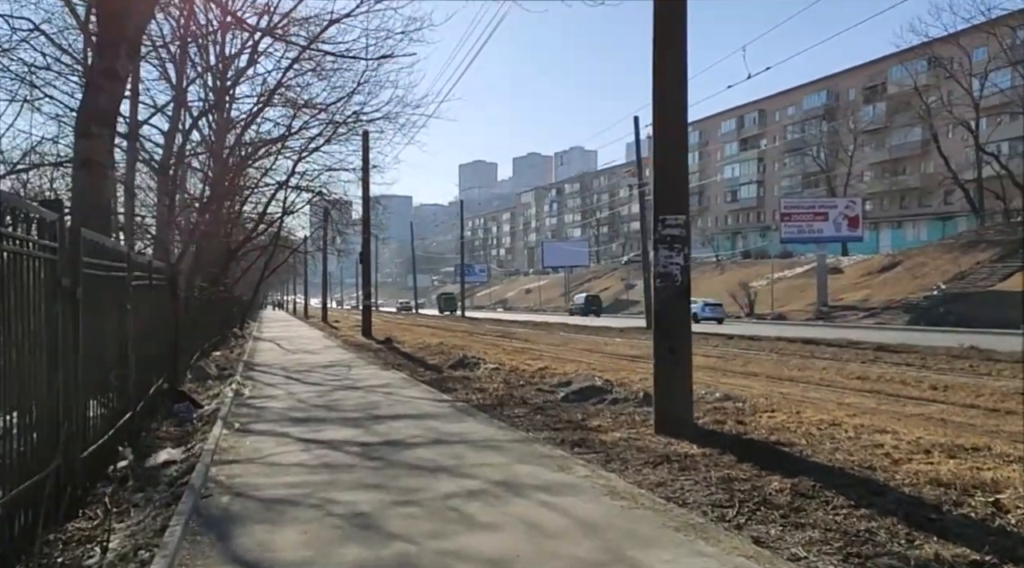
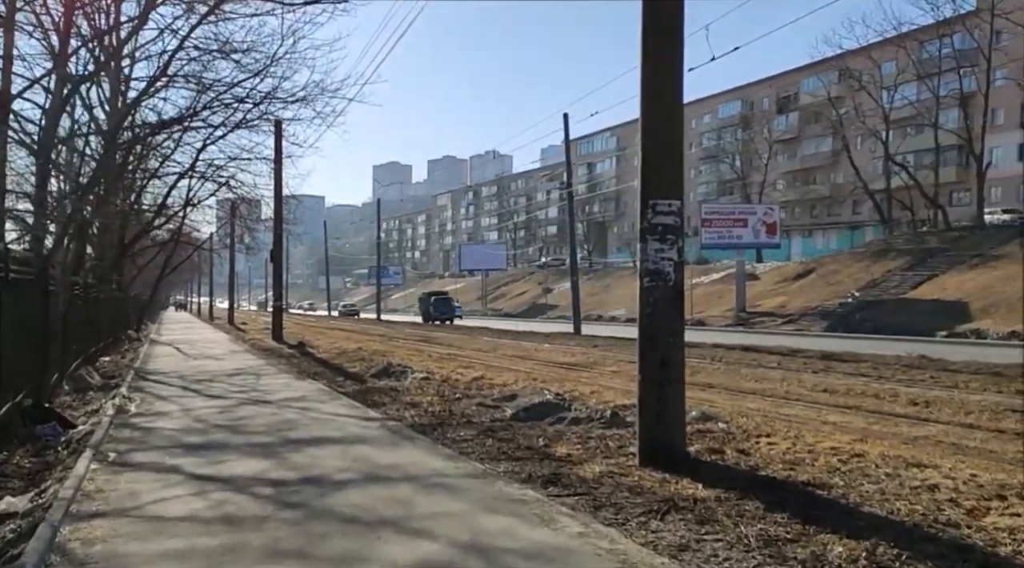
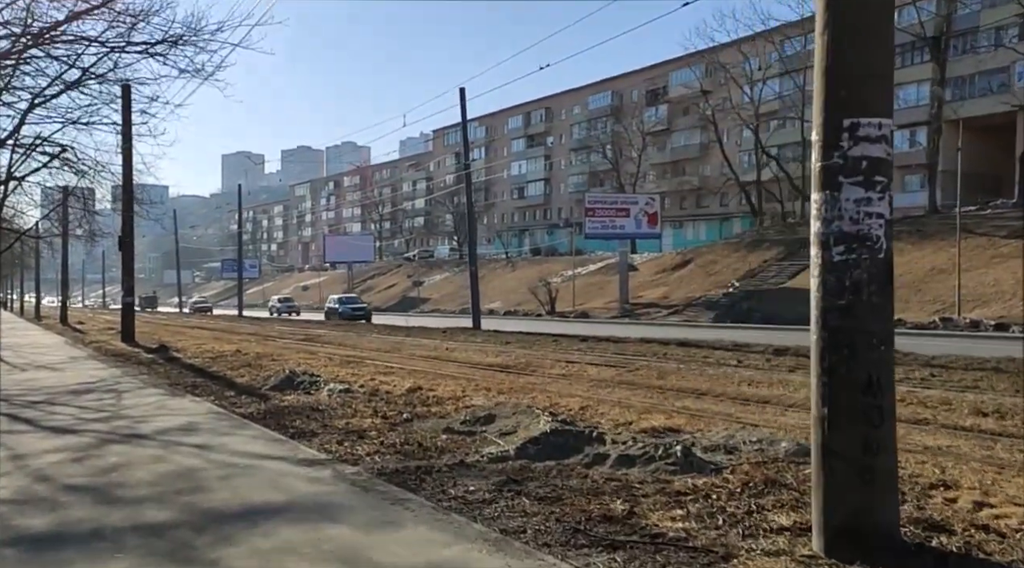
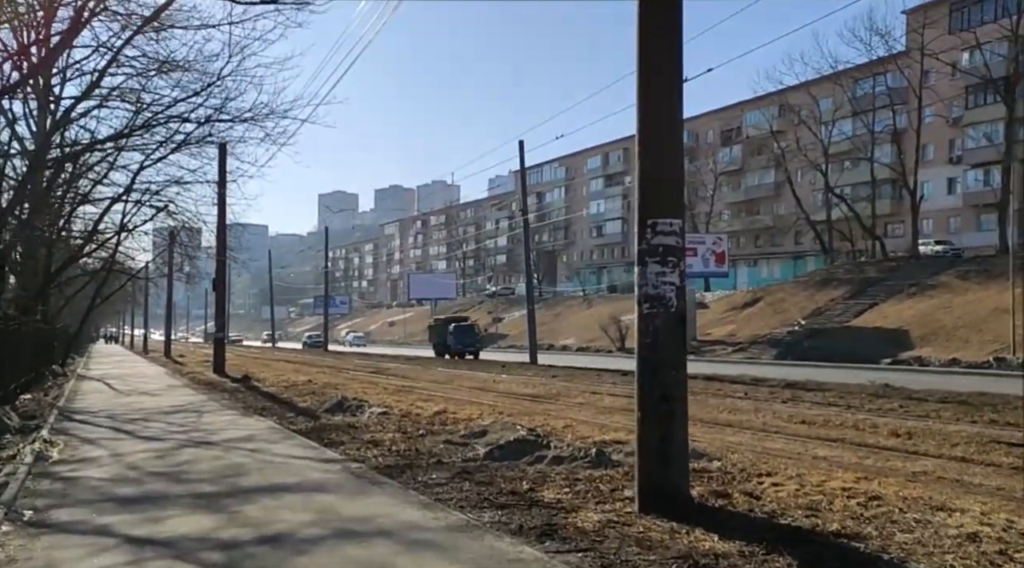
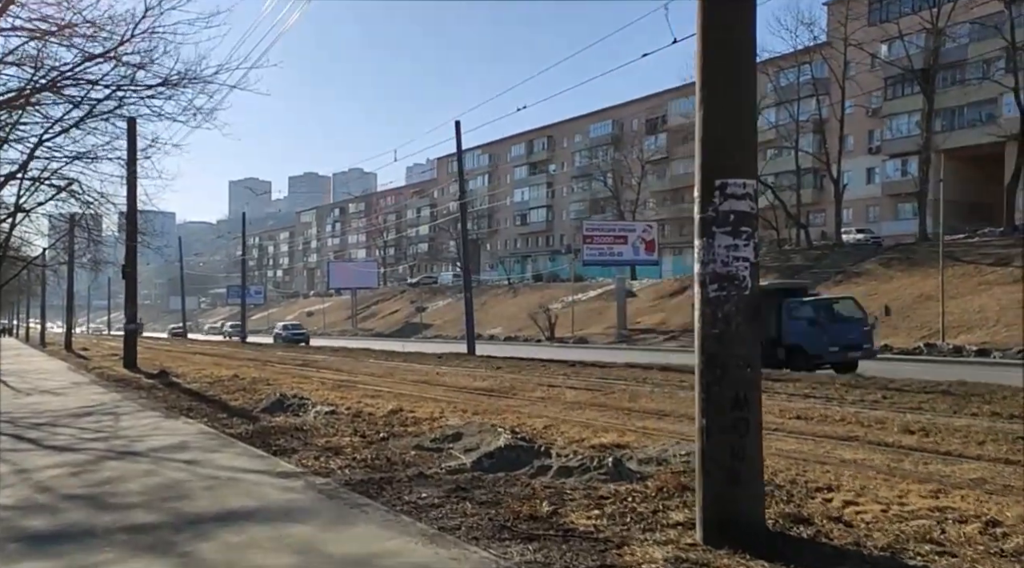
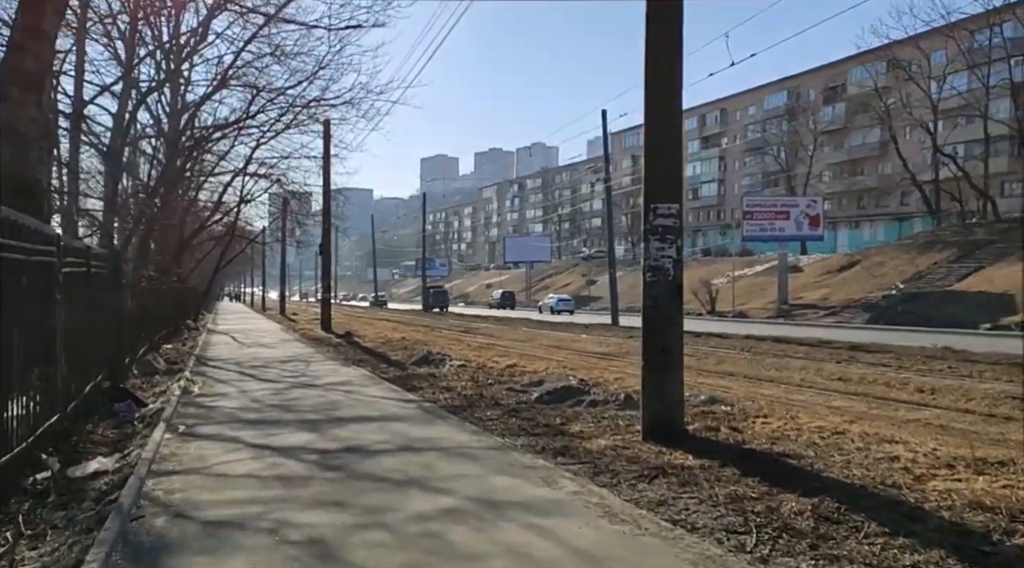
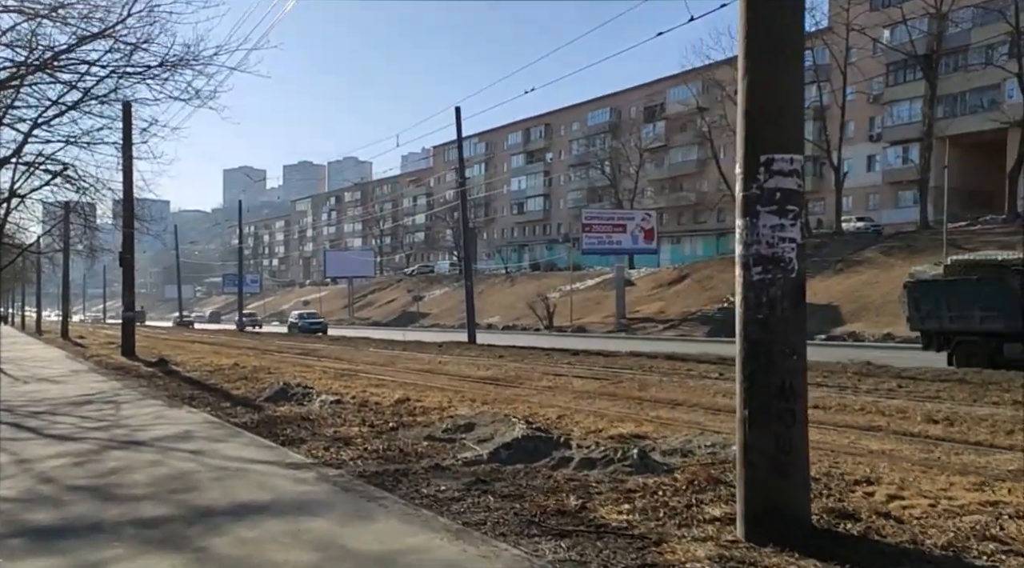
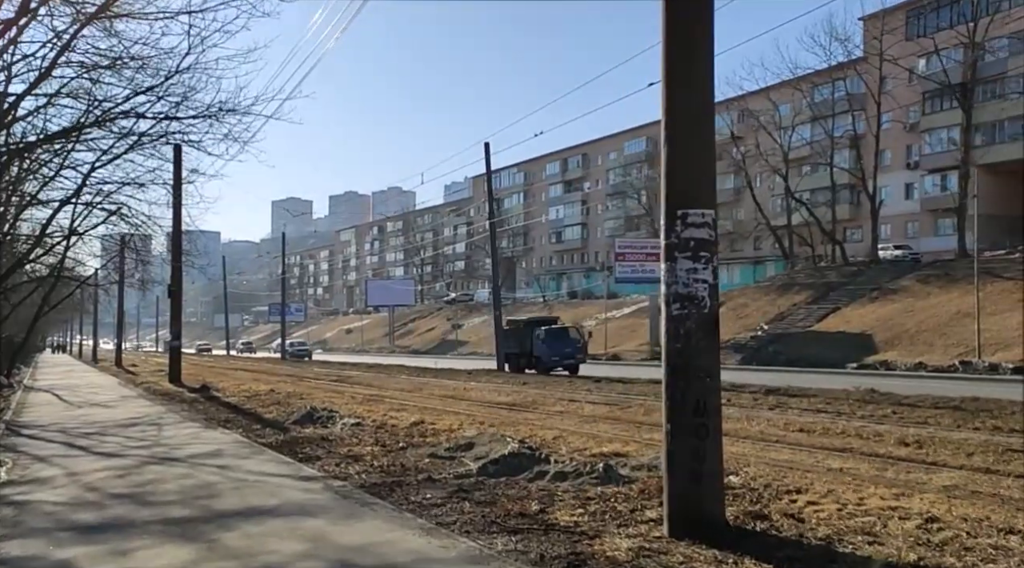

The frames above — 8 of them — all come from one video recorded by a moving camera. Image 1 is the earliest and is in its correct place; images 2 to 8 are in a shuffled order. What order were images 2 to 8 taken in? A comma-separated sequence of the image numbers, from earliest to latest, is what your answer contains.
6, 2, 4, 8, 5, 7, 3
